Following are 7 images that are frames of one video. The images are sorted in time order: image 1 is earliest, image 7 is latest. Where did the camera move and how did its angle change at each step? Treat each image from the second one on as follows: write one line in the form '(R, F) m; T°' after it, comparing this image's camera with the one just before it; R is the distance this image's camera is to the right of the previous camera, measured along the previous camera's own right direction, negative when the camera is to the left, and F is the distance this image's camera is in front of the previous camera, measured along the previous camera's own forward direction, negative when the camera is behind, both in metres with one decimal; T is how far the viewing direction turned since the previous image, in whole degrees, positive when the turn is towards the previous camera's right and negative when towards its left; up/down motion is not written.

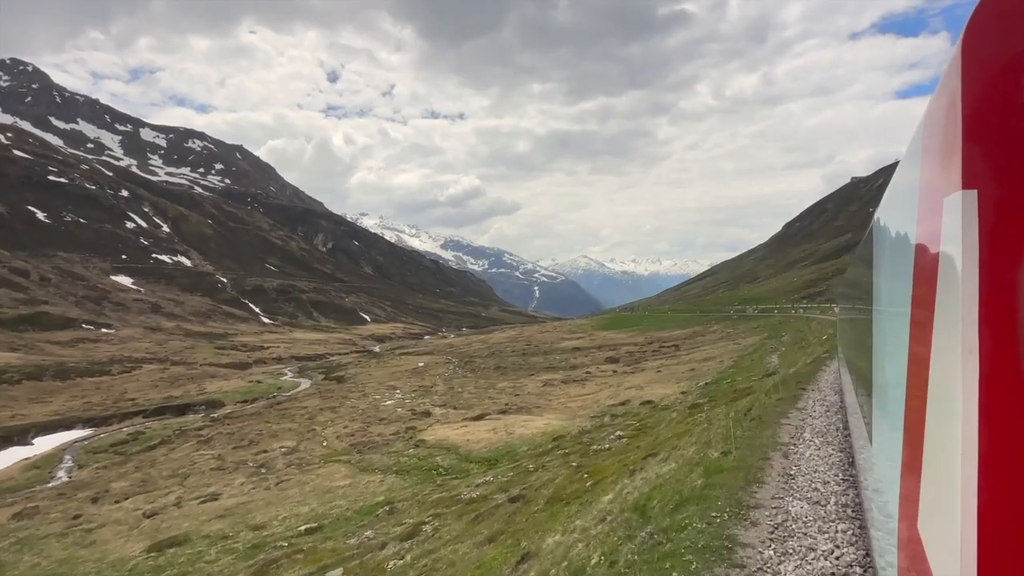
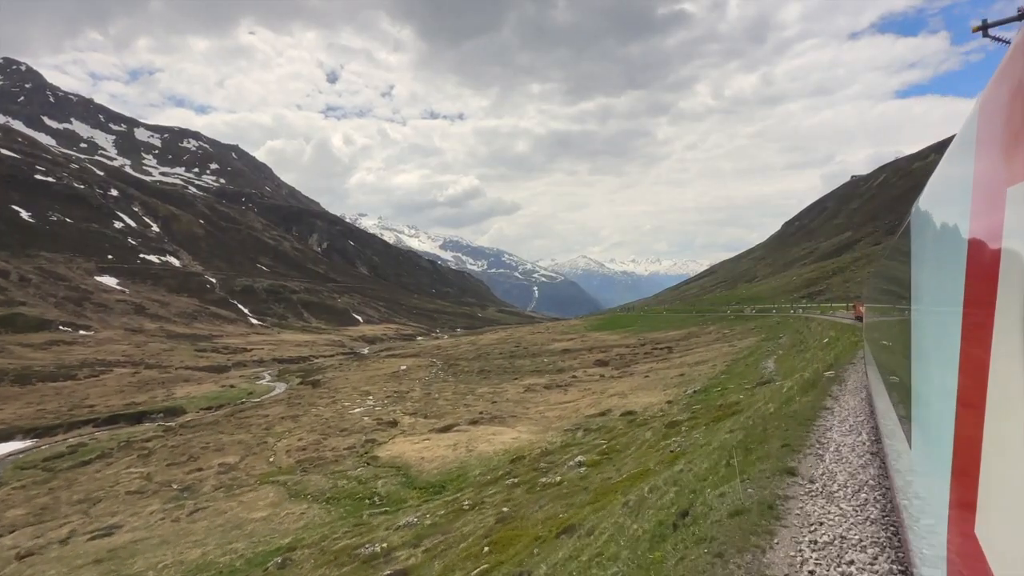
(+3.4, +6.3) m; 0°
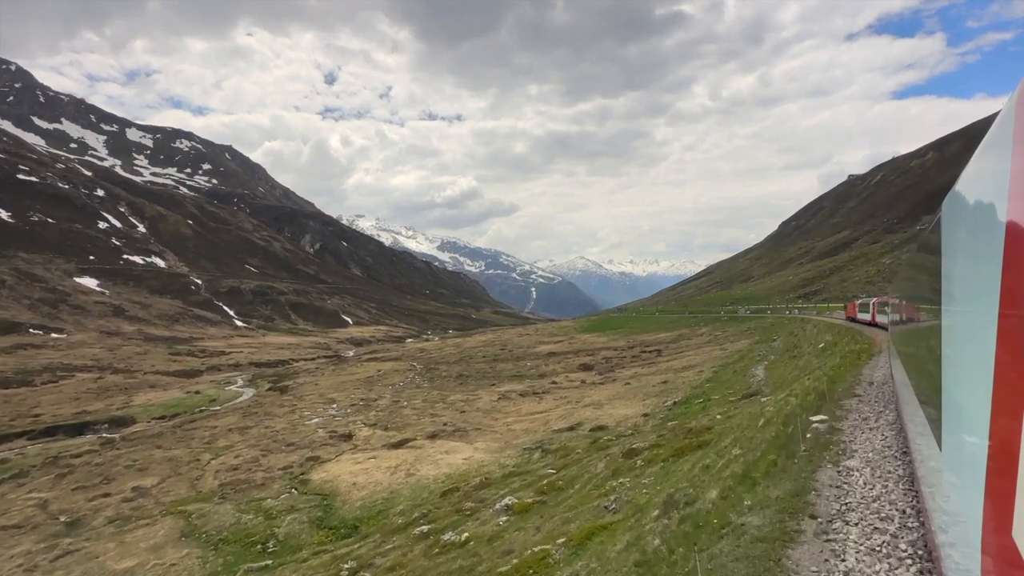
(+3.9, +6.6) m; 0°
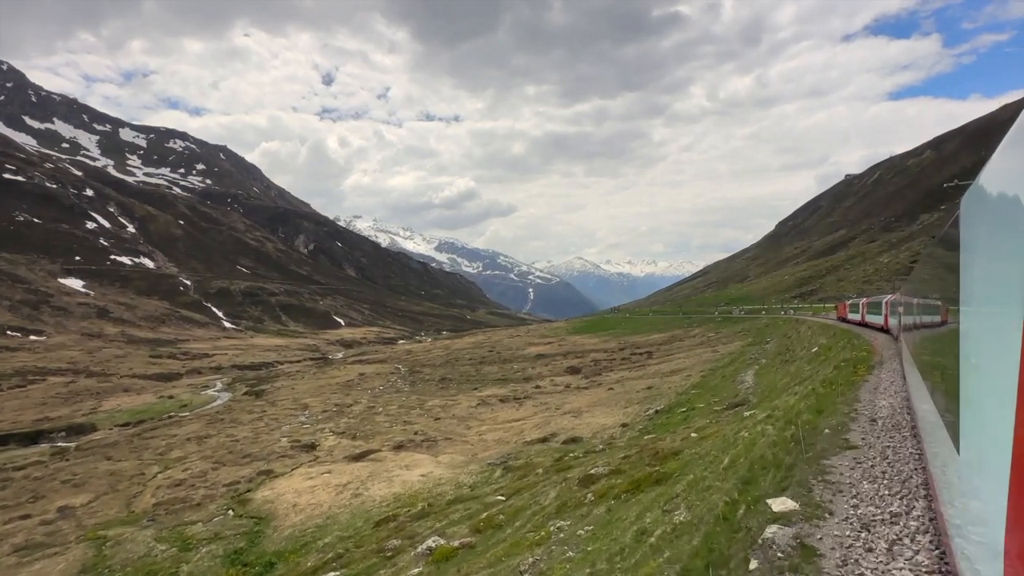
(+2.6, +4.3) m; 0°
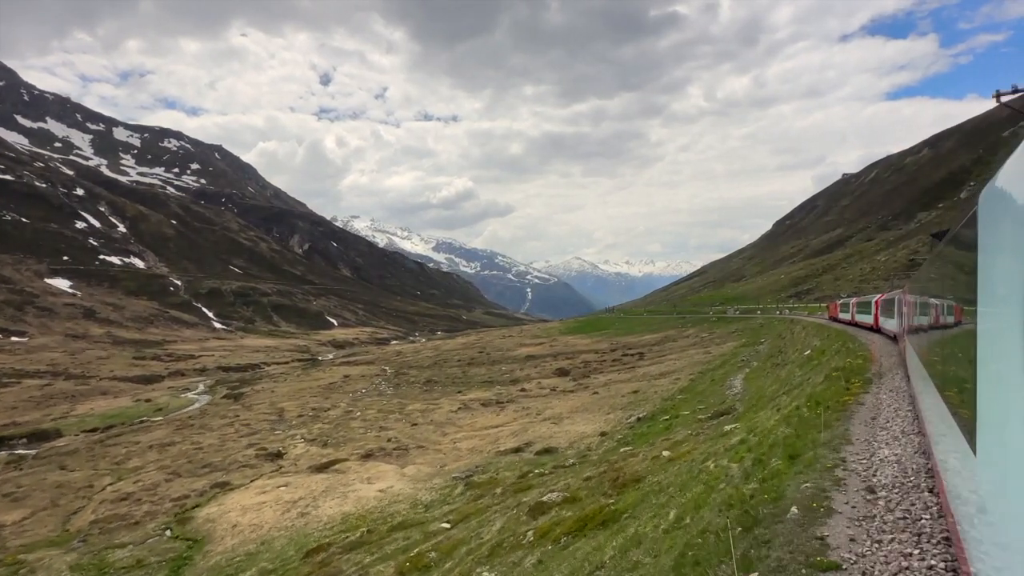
(+2.2, +3.4) m; 0°
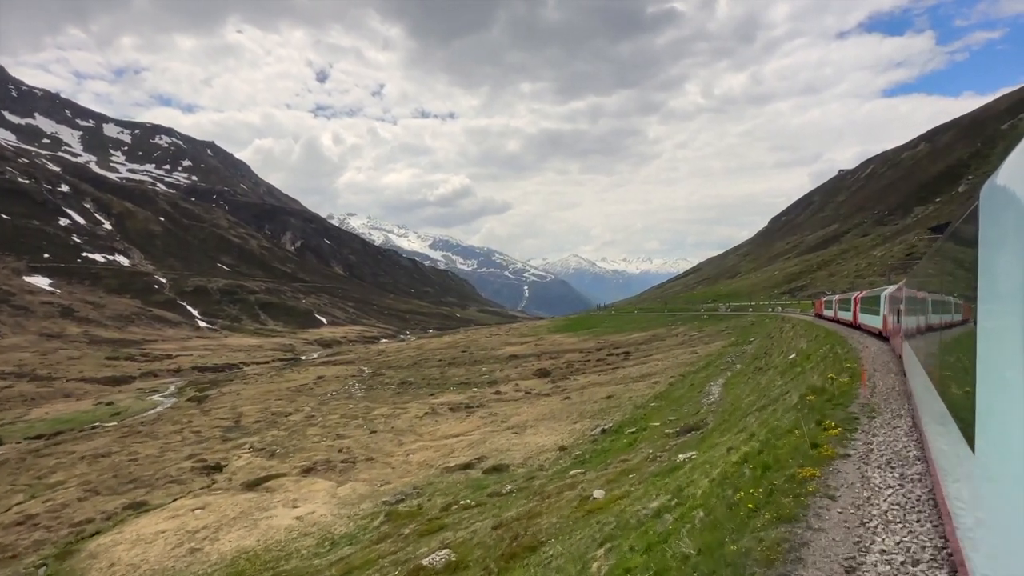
(+3.5, +5.3) m; 0°
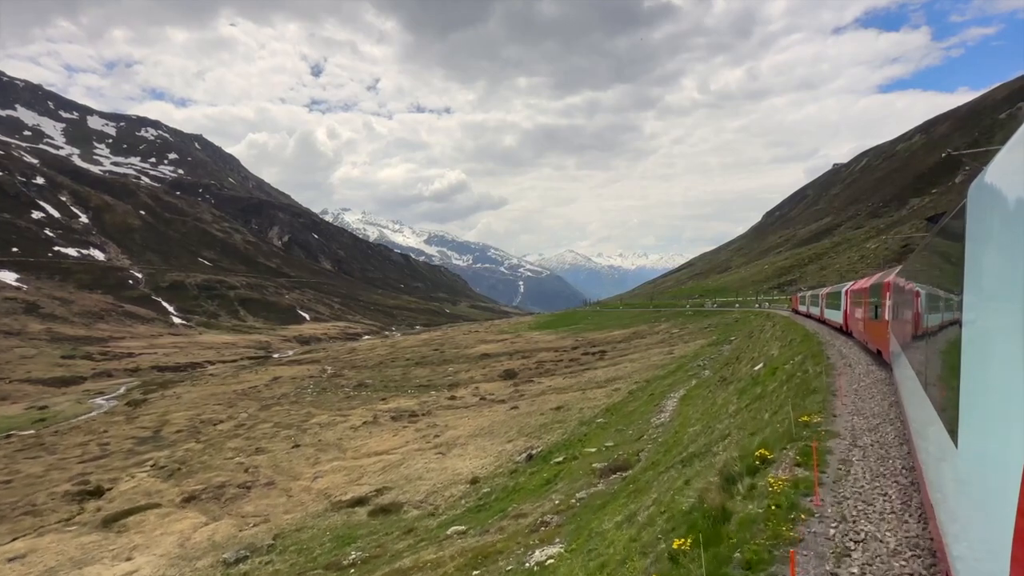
(+5.3, +7.9) m; 0°
